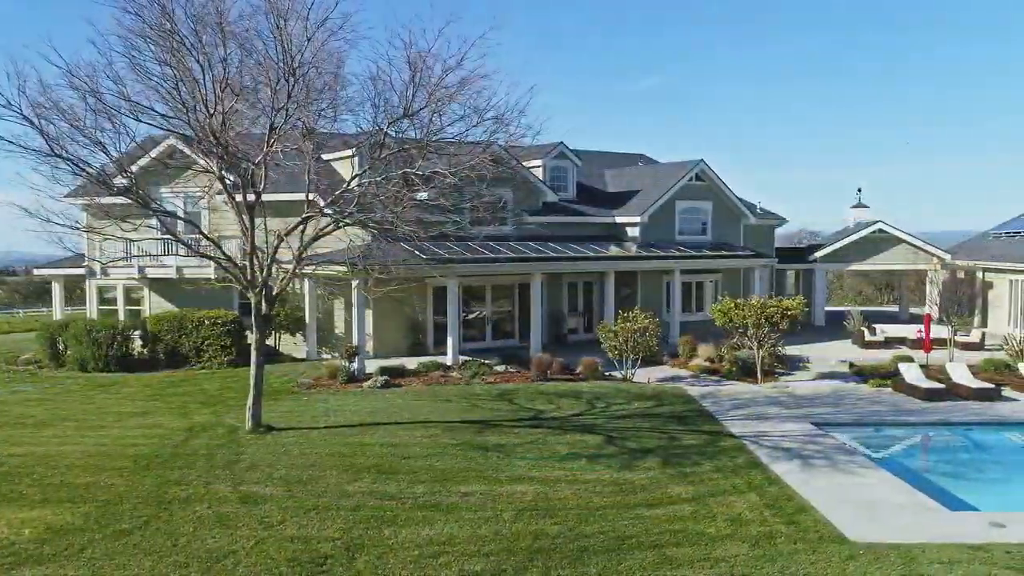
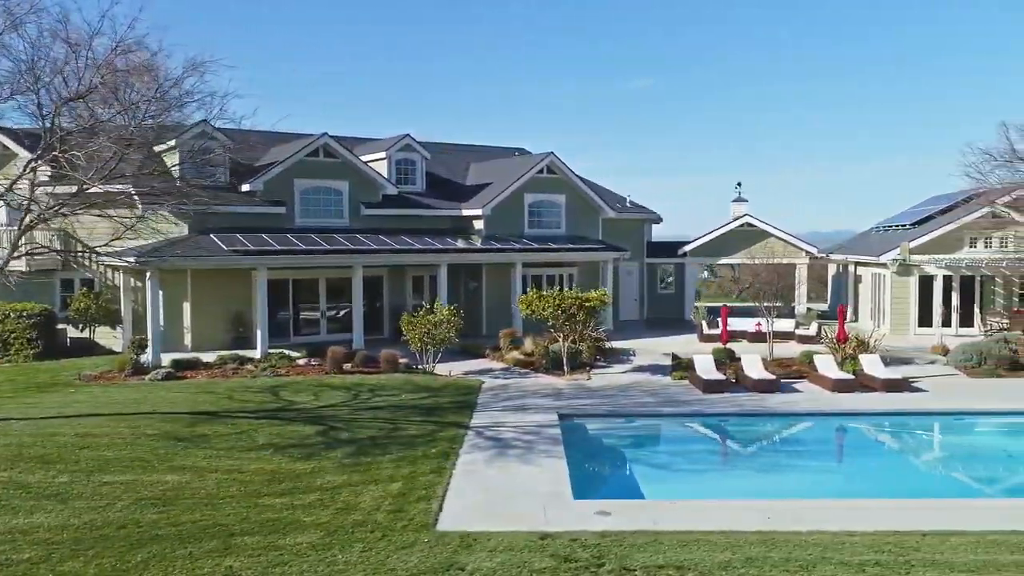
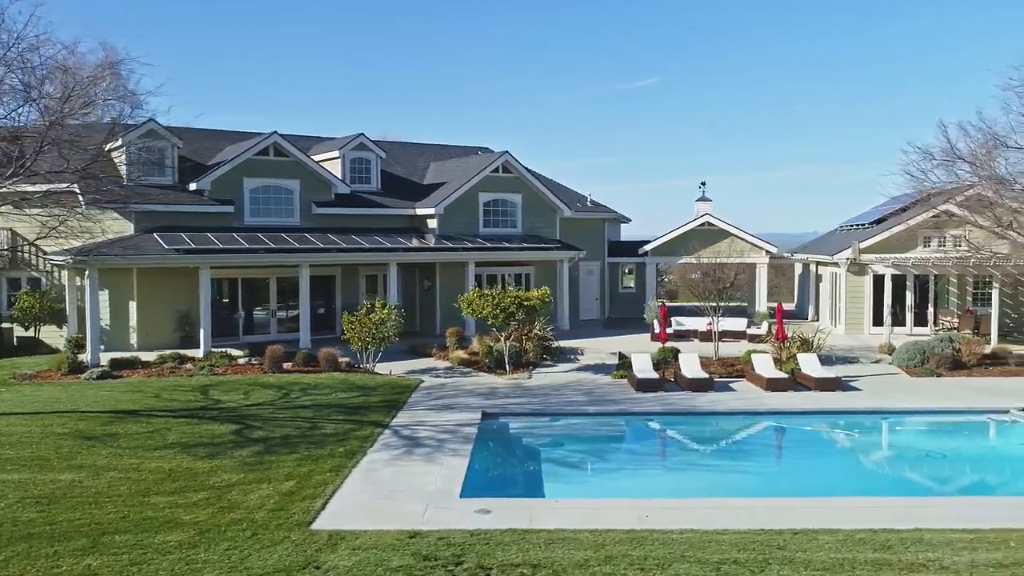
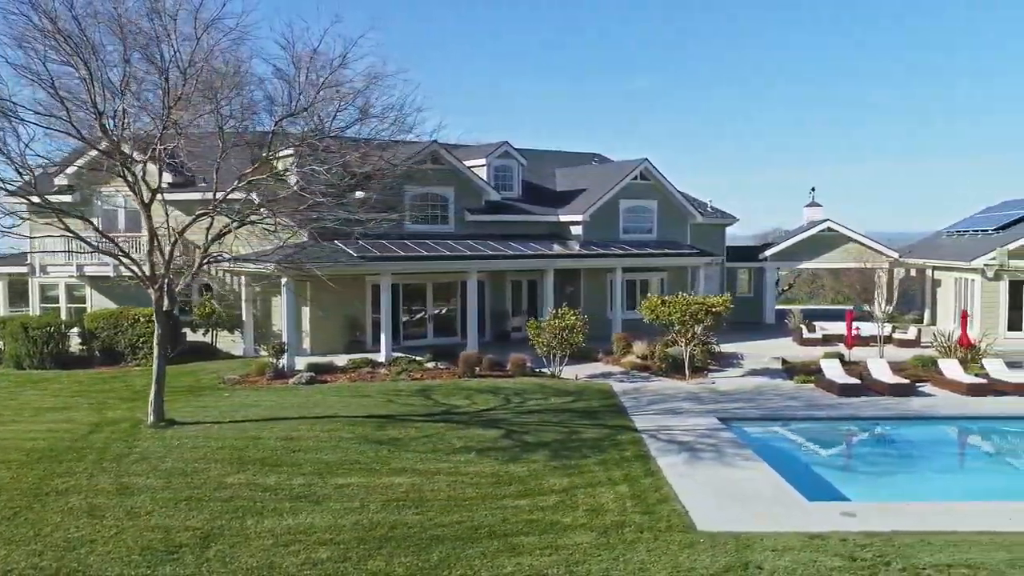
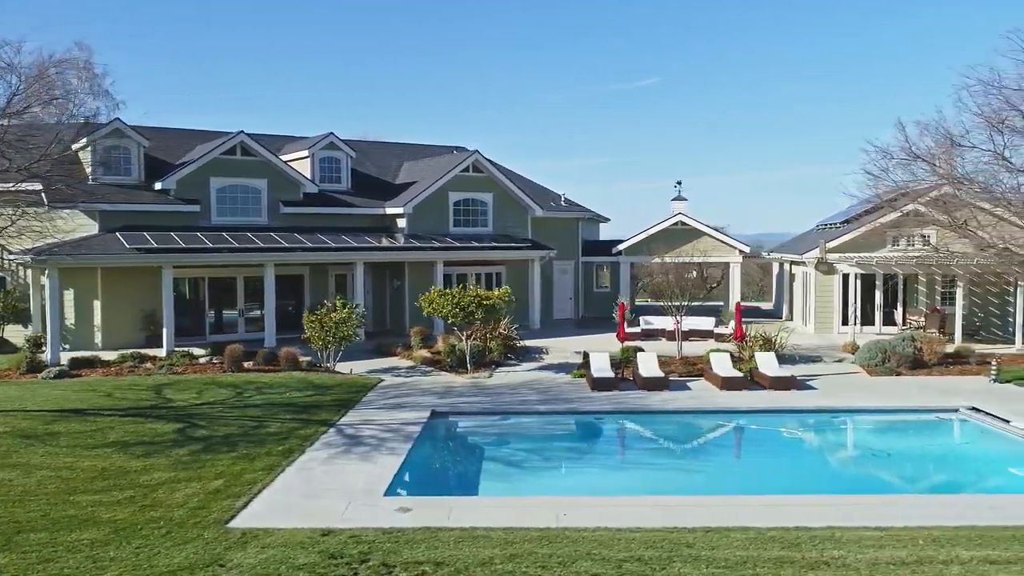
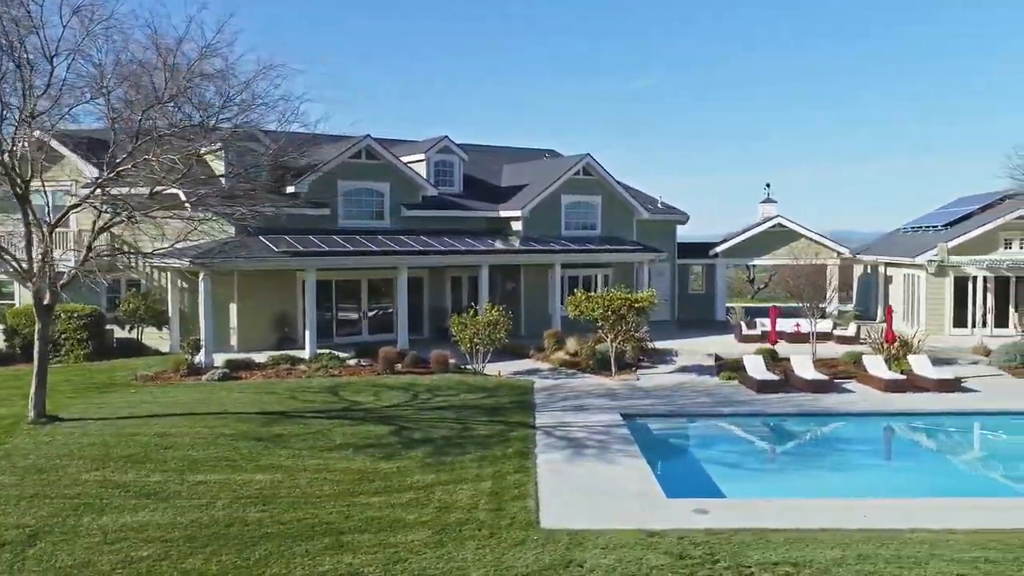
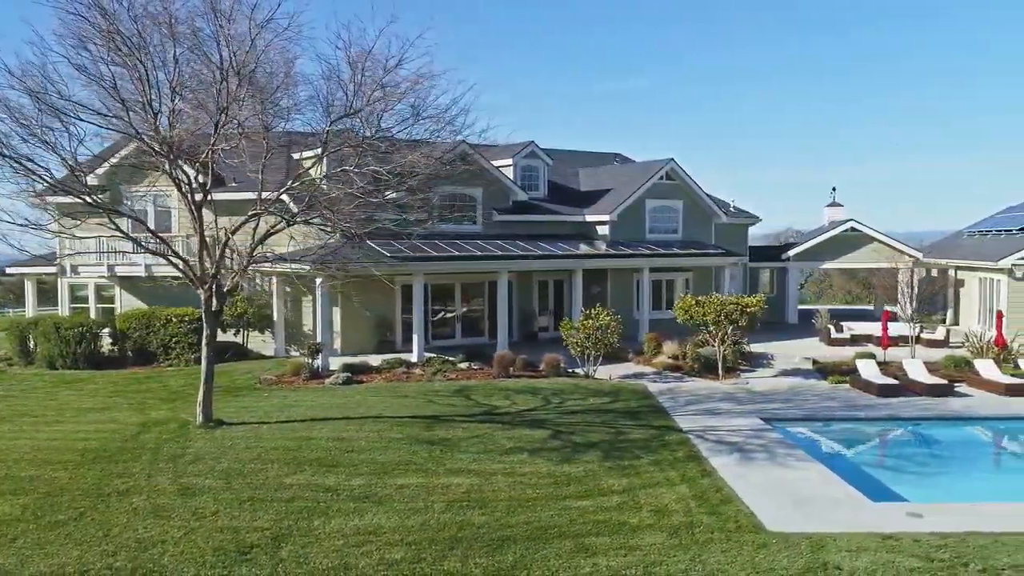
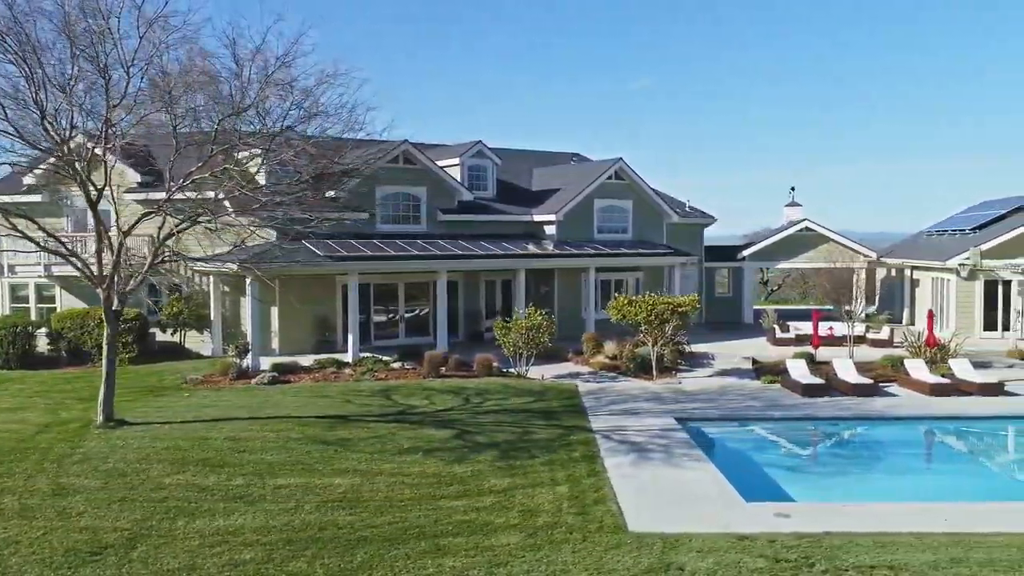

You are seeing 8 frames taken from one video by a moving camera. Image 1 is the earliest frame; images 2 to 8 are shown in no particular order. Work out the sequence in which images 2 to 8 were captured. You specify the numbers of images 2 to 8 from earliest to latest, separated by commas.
7, 4, 8, 6, 2, 3, 5
